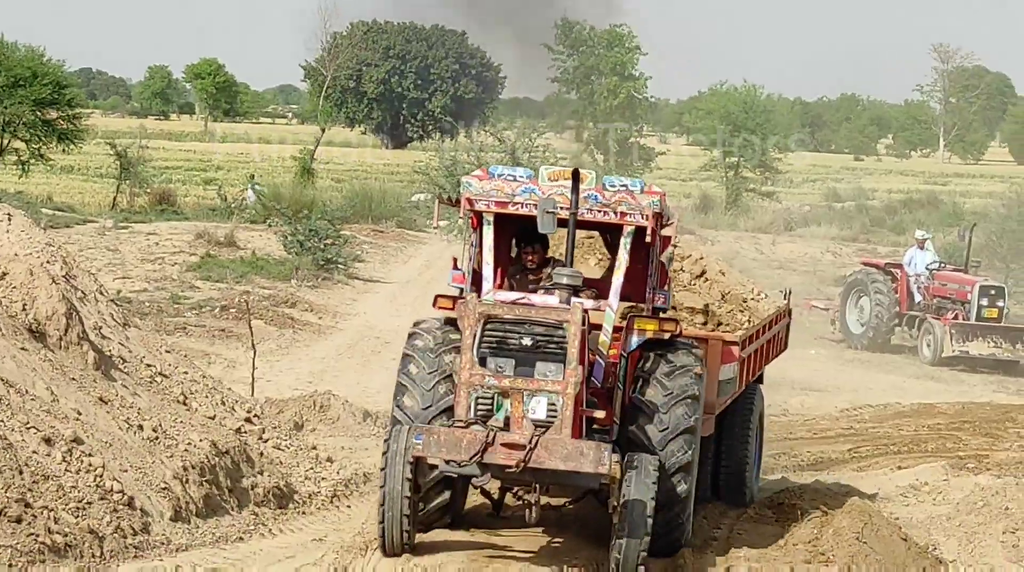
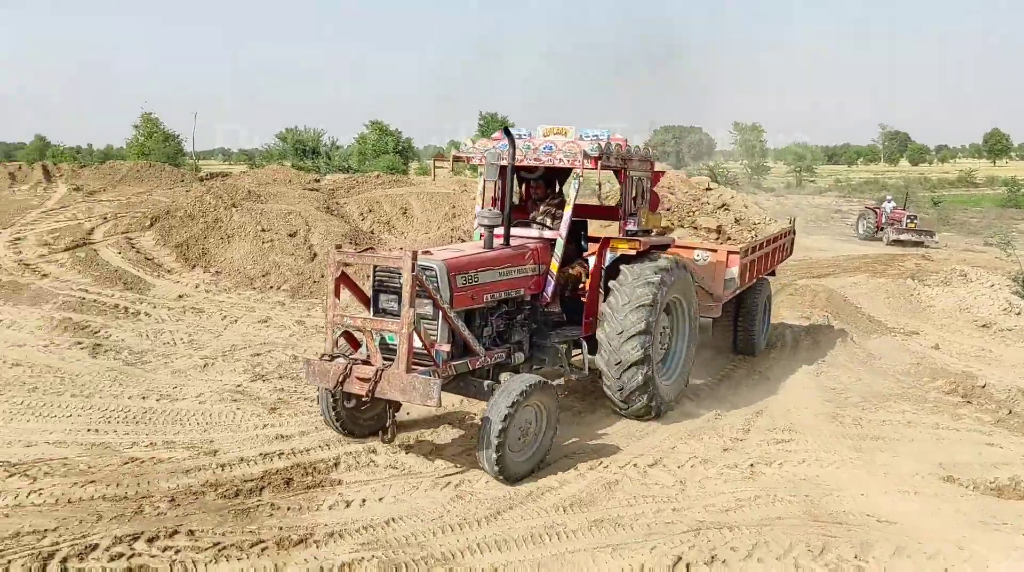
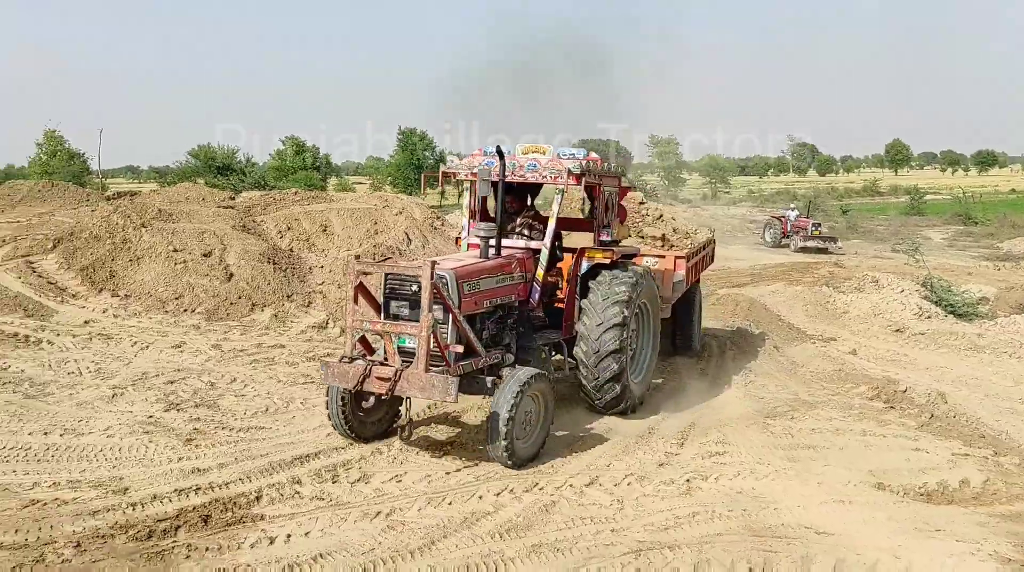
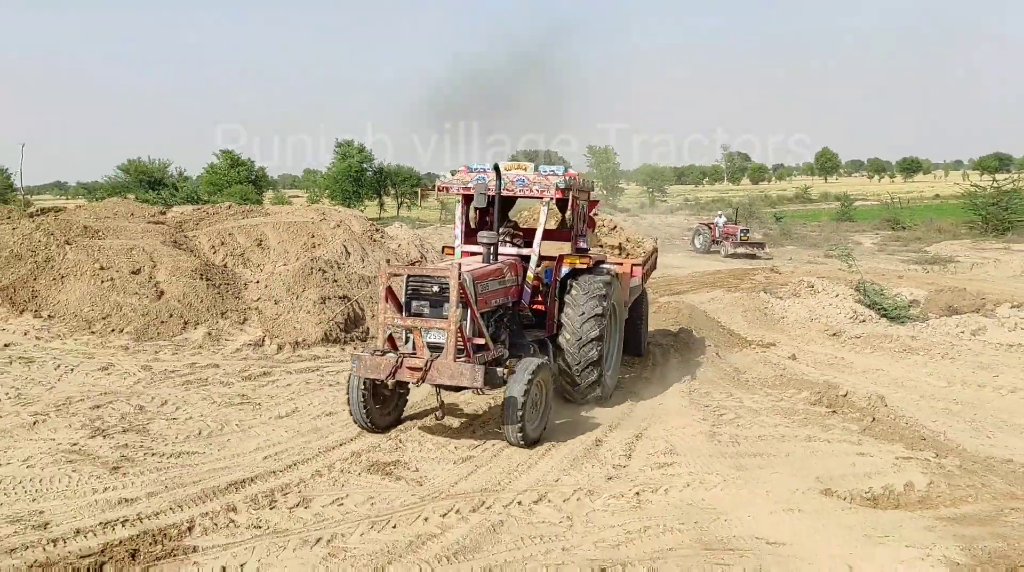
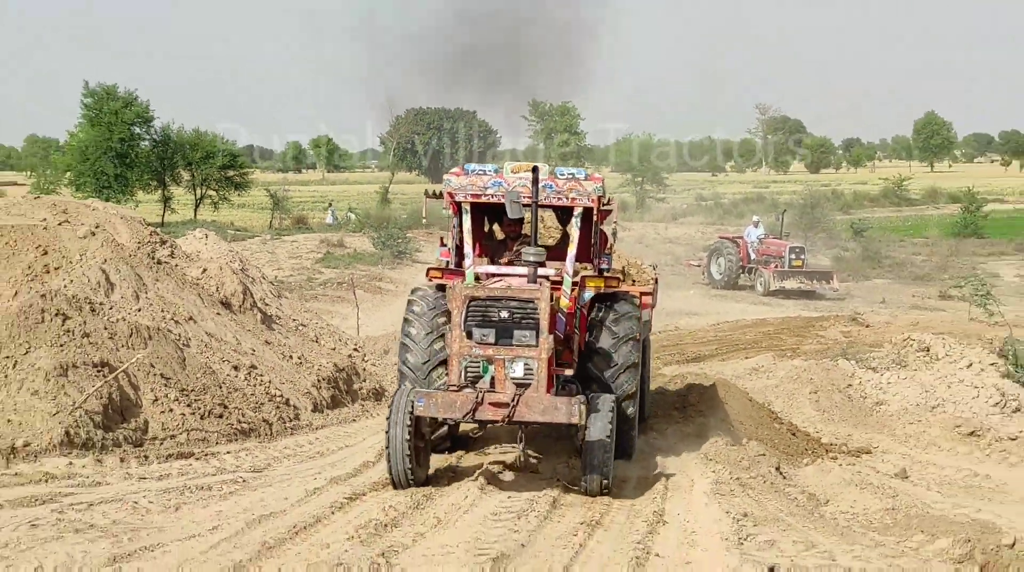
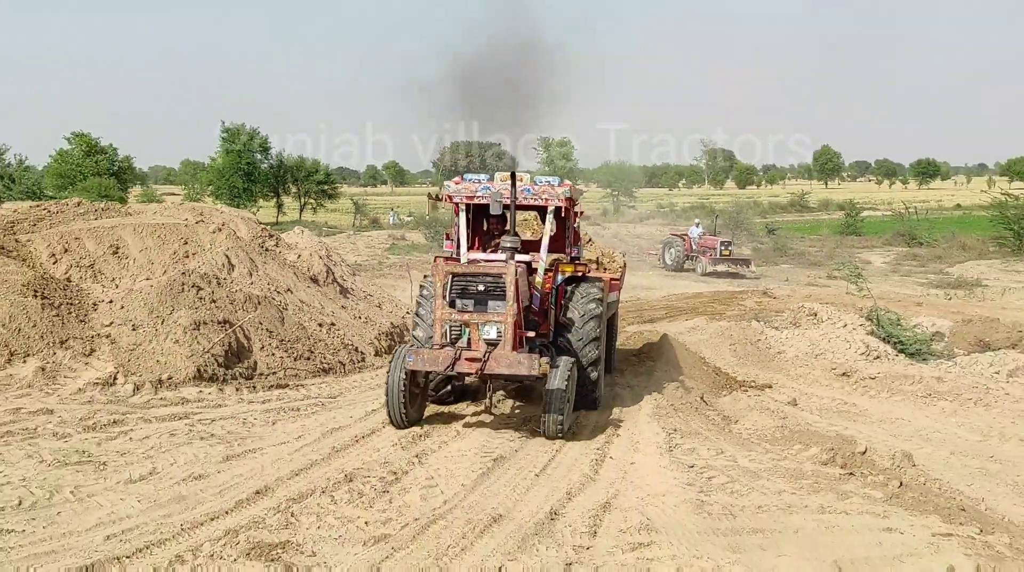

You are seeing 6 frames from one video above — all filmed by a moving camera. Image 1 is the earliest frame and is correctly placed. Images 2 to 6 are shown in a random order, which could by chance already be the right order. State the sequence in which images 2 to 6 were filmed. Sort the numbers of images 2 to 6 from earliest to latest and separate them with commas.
5, 6, 4, 3, 2
